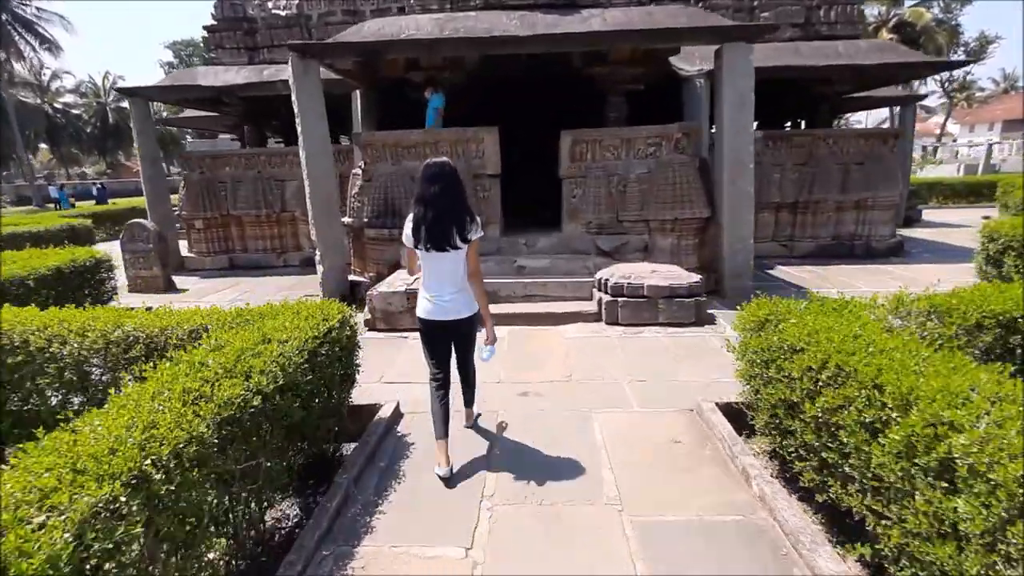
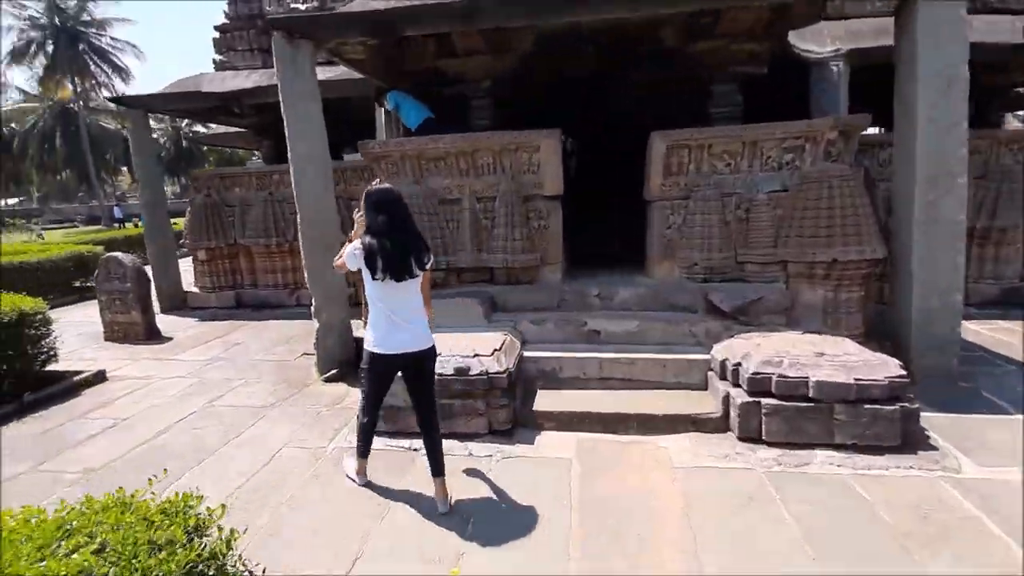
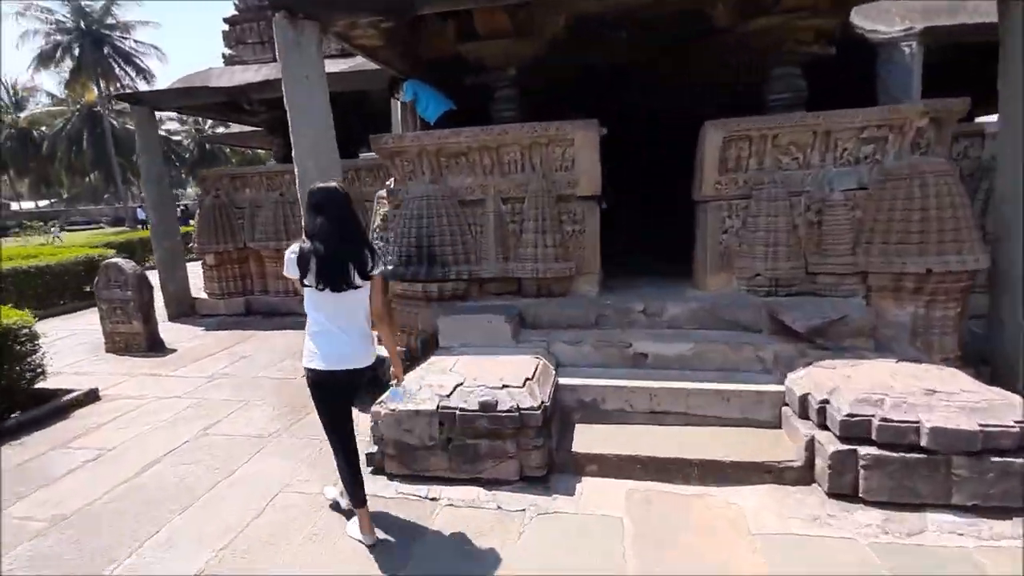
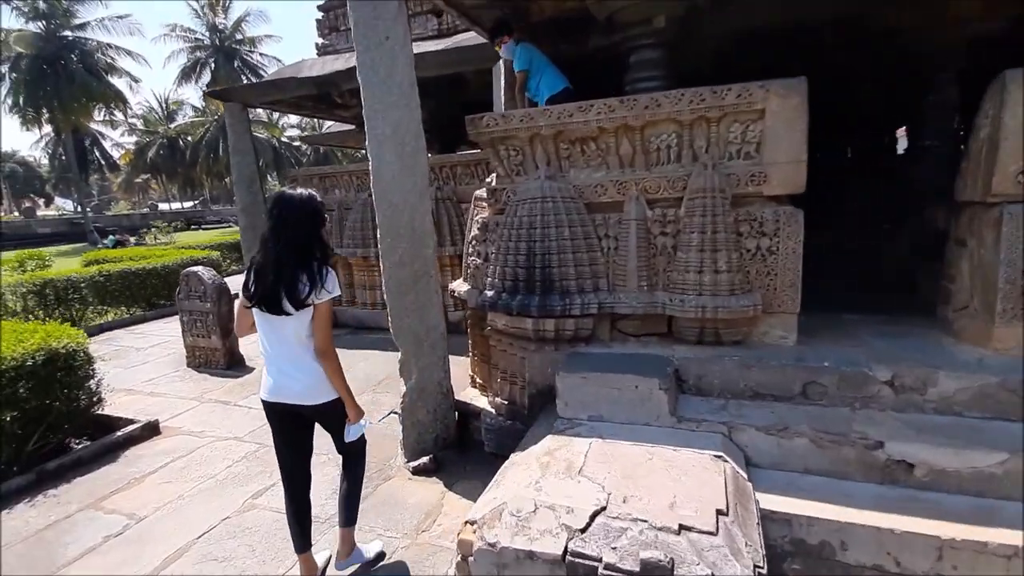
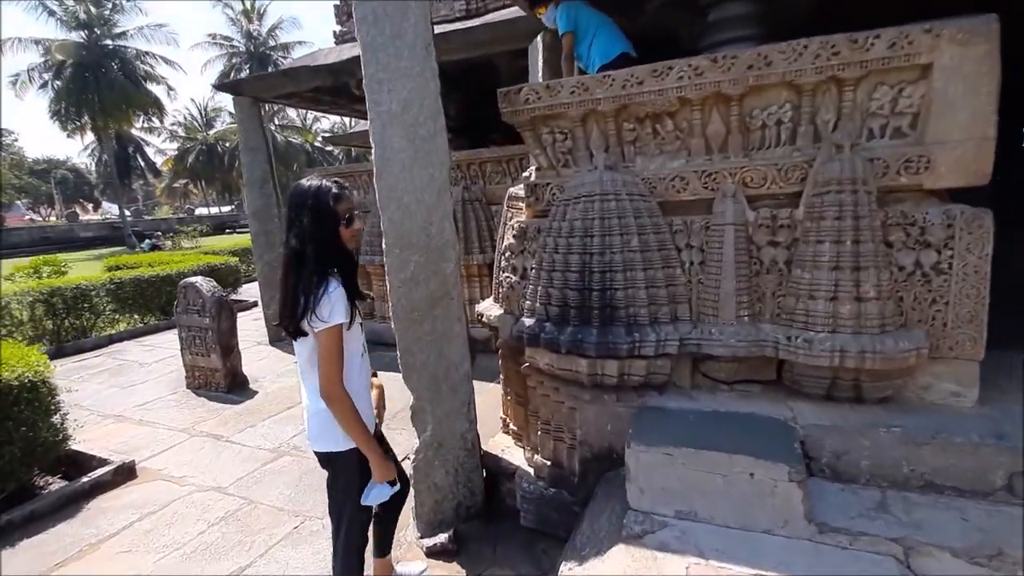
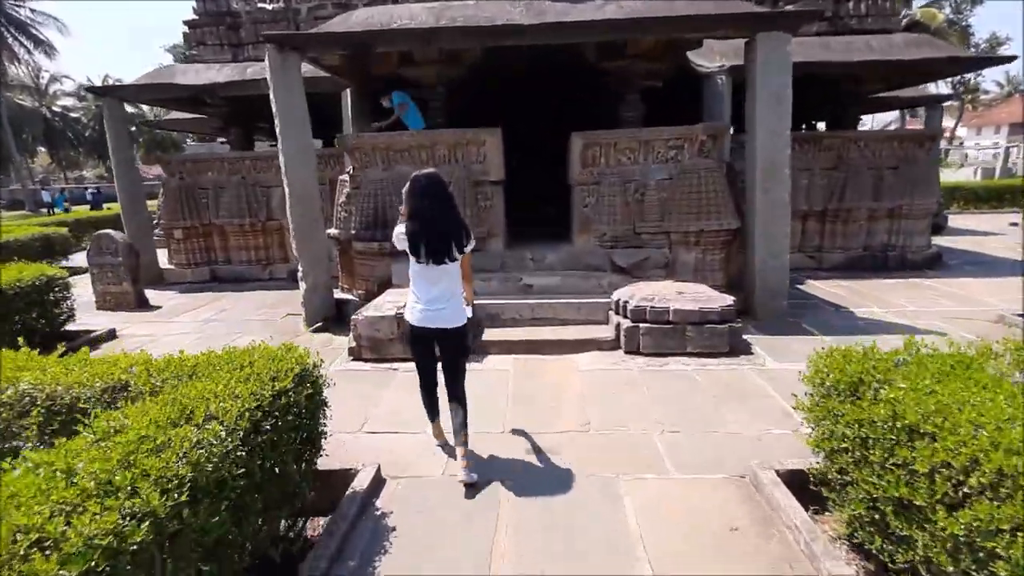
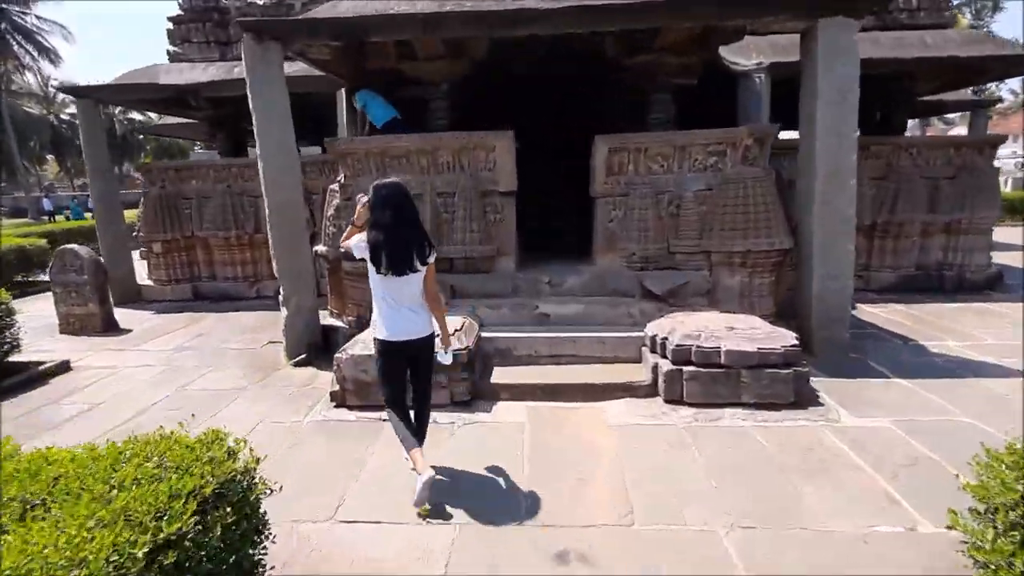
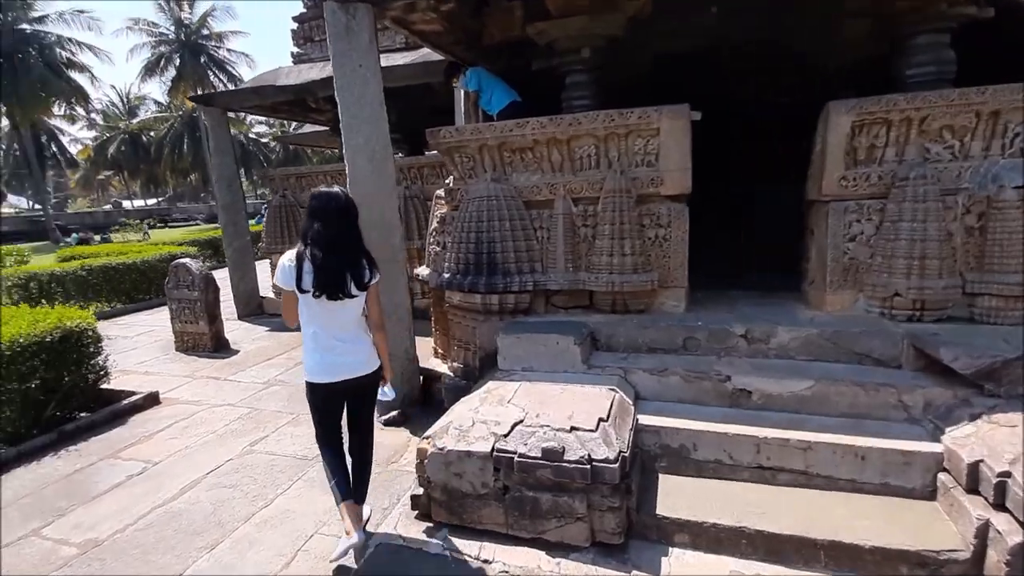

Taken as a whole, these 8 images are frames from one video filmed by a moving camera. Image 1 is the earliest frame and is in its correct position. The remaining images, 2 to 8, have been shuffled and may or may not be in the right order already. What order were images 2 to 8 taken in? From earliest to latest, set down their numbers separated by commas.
6, 7, 2, 3, 8, 4, 5
